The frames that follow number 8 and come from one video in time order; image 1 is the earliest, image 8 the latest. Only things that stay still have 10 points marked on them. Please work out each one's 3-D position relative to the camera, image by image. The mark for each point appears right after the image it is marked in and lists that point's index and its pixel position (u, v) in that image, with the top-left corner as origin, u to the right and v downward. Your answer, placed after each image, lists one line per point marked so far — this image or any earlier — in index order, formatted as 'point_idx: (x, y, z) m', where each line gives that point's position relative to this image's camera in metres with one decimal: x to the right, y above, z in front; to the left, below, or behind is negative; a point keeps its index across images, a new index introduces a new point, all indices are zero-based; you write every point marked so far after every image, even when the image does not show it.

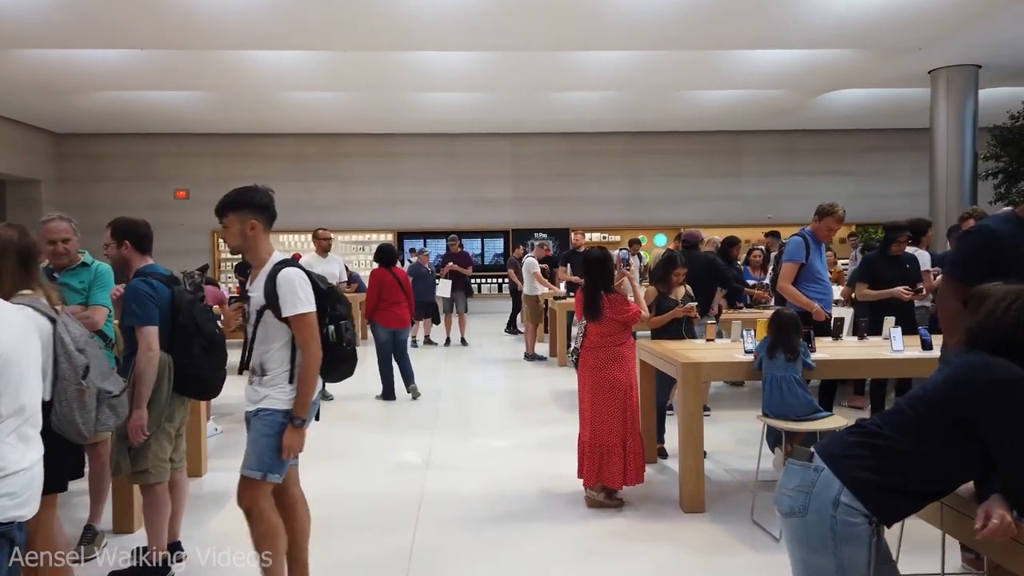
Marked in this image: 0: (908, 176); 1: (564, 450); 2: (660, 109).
0: (+7.3, +2.1, +14.9) m
1: (+0.3, -0.9, +4.3) m
2: (+2.3, +2.8, +12.7) m
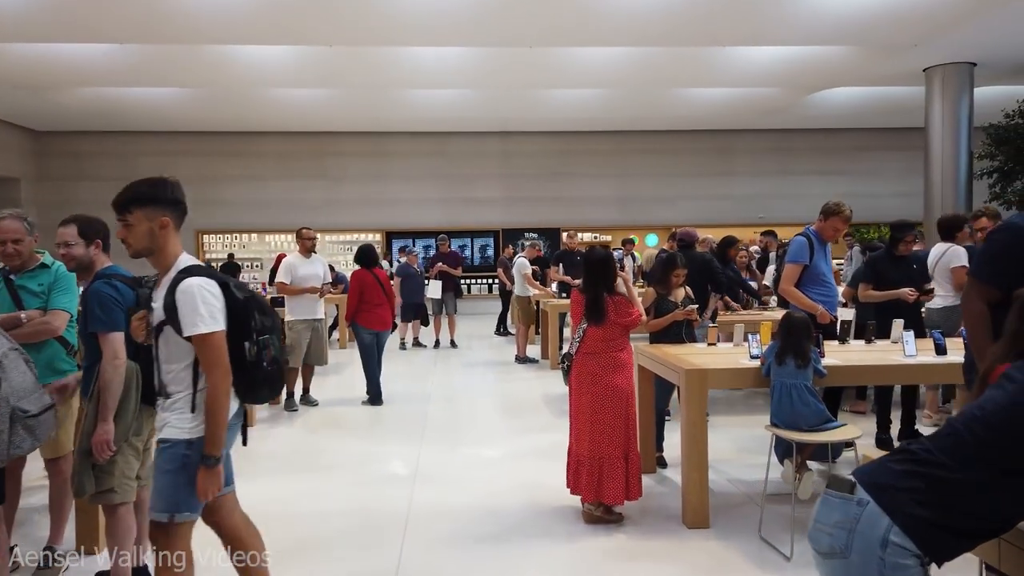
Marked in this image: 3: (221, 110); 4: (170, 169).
0: (+7.2, +2.1, +14.8) m
1: (+0.2, -0.9, +4.1) m
2: (+2.1, +2.8, +12.5) m
3: (-4.4, +2.7, +12.0) m
4: (-5.9, +2.0, +13.8) m
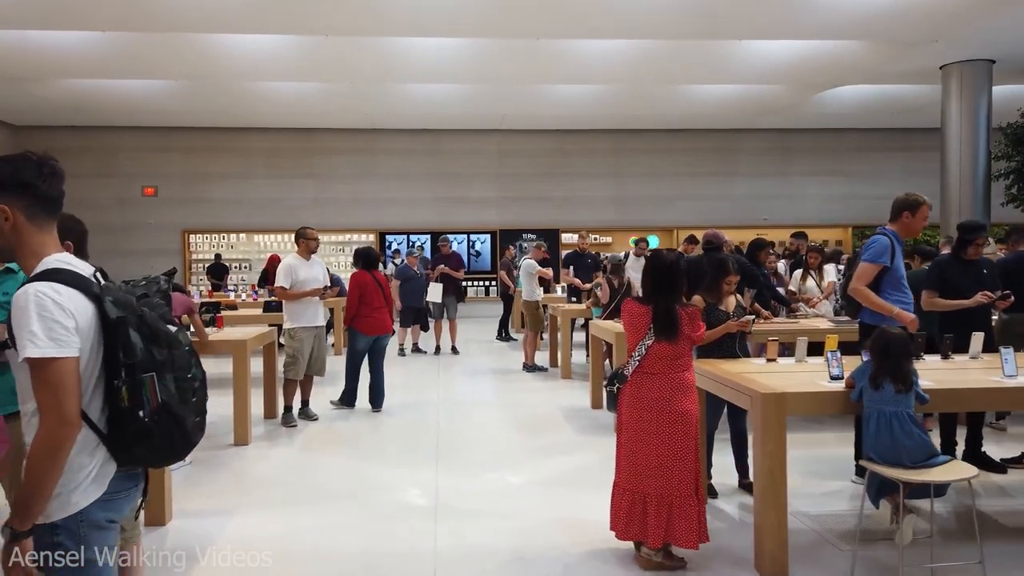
0: (+7.1, +2.0, +14.5) m
1: (+0.4, -0.9, +3.7) m
2: (+2.1, +2.8, +12.1) m
3: (-4.4, +2.7, +11.5) m
4: (-5.9, +2.0, +13.2) m
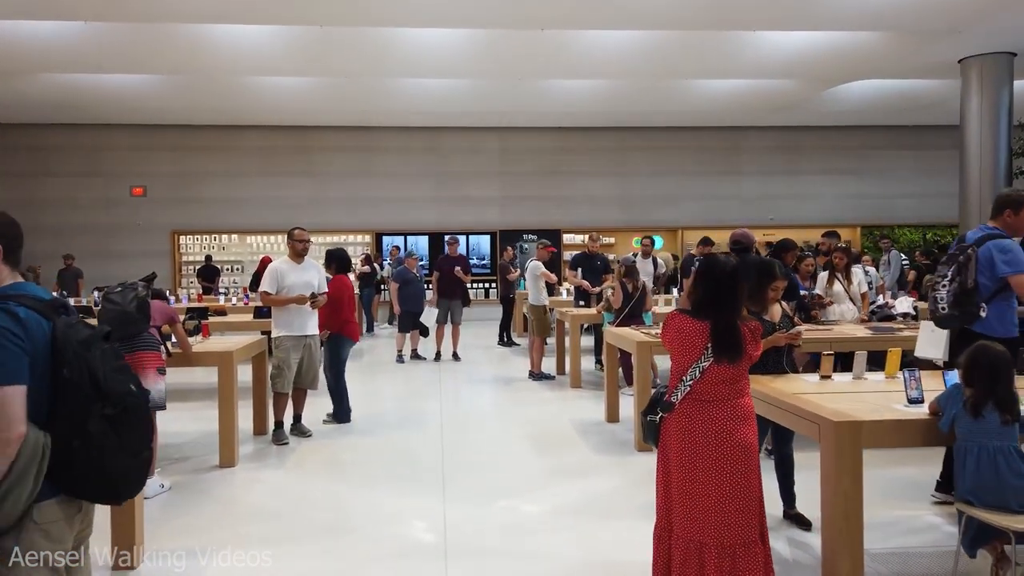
0: (+7.1, +2.0, +14.1) m
1: (+0.4, -1.0, +3.3) m
2: (+2.2, +2.8, +11.7) m
3: (-4.4, +2.6, +11.1) m
4: (-5.9, +2.0, +12.8) m
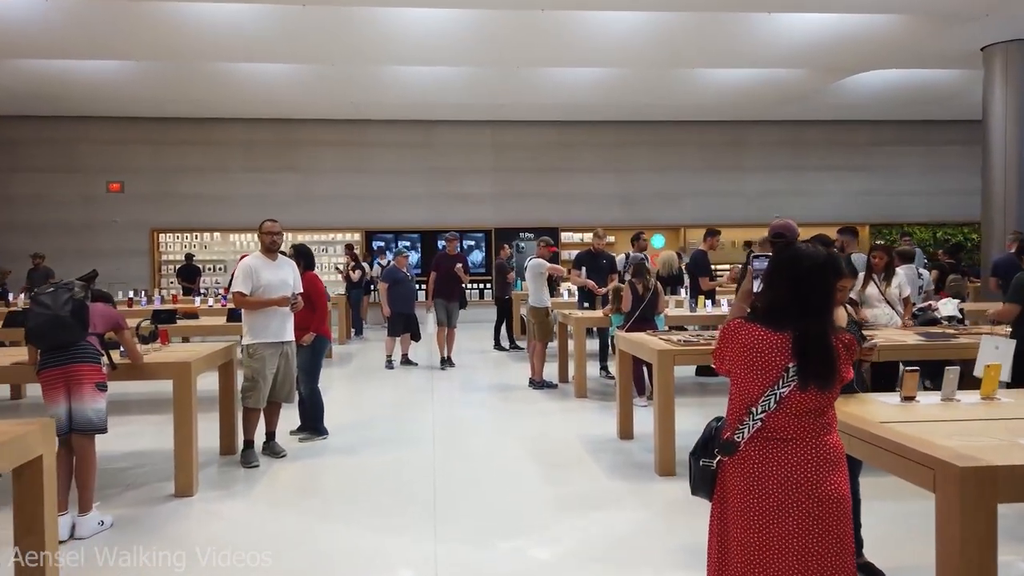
0: (+7.0, +2.0, +13.6) m
1: (+0.4, -1.0, +2.8) m
2: (+2.1, +2.7, +11.2) m
3: (-4.4, +2.6, +10.5) m
4: (-6.0, +2.0, +12.2) m
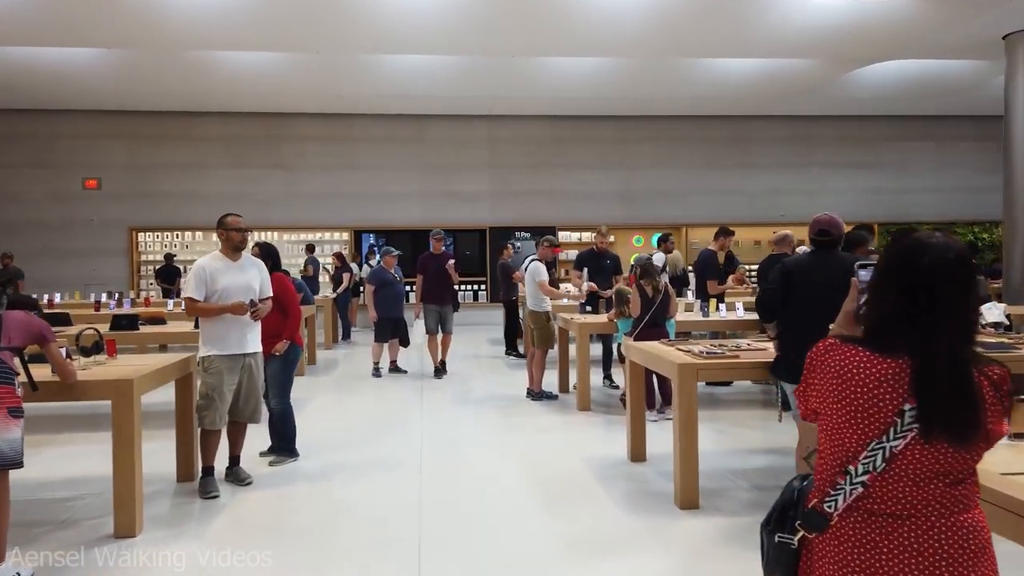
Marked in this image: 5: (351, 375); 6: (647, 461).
0: (+7.0, +2.0, +13.1) m
1: (+0.4, -1.0, +2.3) m
2: (+2.0, +2.7, +10.7) m
3: (-4.5, +2.6, +9.9) m
4: (-6.0, +1.9, +11.6) m
5: (-1.5, -0.8, +7.7) m
6: (+0.7, -0.9, +4.1) m
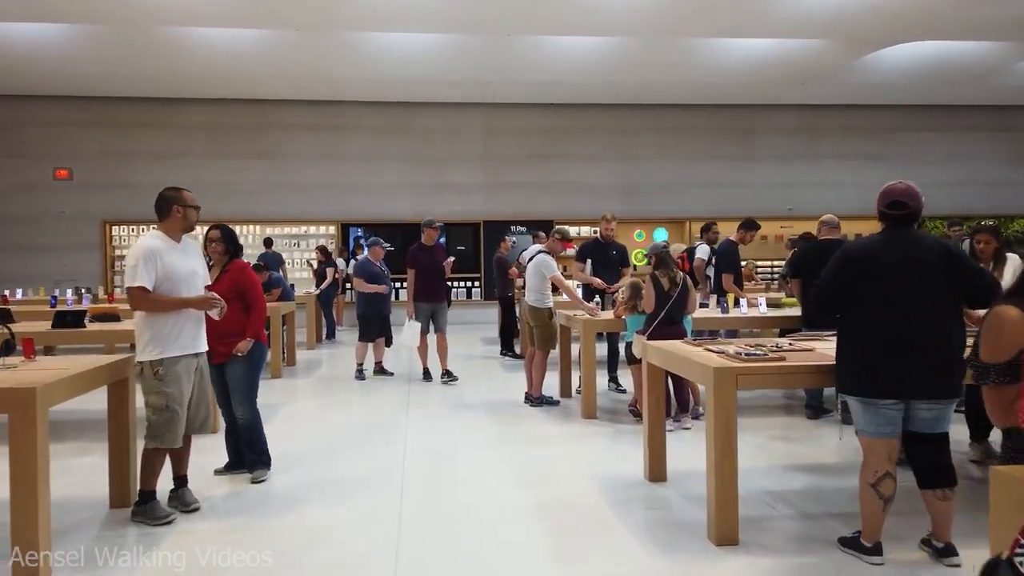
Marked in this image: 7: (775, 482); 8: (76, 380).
0: (+6.9, +2.0, +12.6) m
1: (+0.4, -0.9, +1.7) m
2: (+2.0, +2.8, +10.1) m
3: (-4.5, +2.6, +9.3) m
4: (-6.1, +2.0, +11.0) m
5: (-1.6, -0.8, +7.0) m
6: (+0.7, -0.8, +3.5) m
7: (+1.1, -0.8, +3.5) m
8: (-1.5, -0.3, +2.7) m
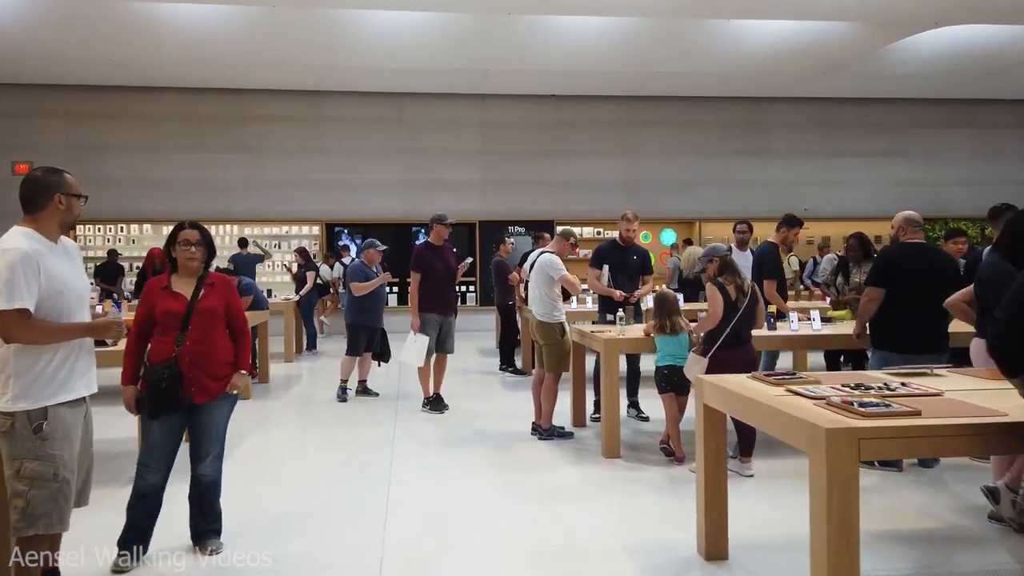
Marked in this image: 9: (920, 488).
0: (+6.9, +1.9, +11.8) m
1: (+0.5, -1.0, +0.8) m
2: (+2.0, +2.7, +9.3) m
3: (-4.5, +2.6, +8.4) m
4: (-6.1, +1.9, +10.1) m
5: (-1.6, -0.8, +6.2) m
6: (+0.7, -0.9, +2.6) m
7: (+1.2, -0.9, +2.6) m
8: (-1.4, -0.4, +1.9) m
9: (+1.8, -0.9, +3.5) m
